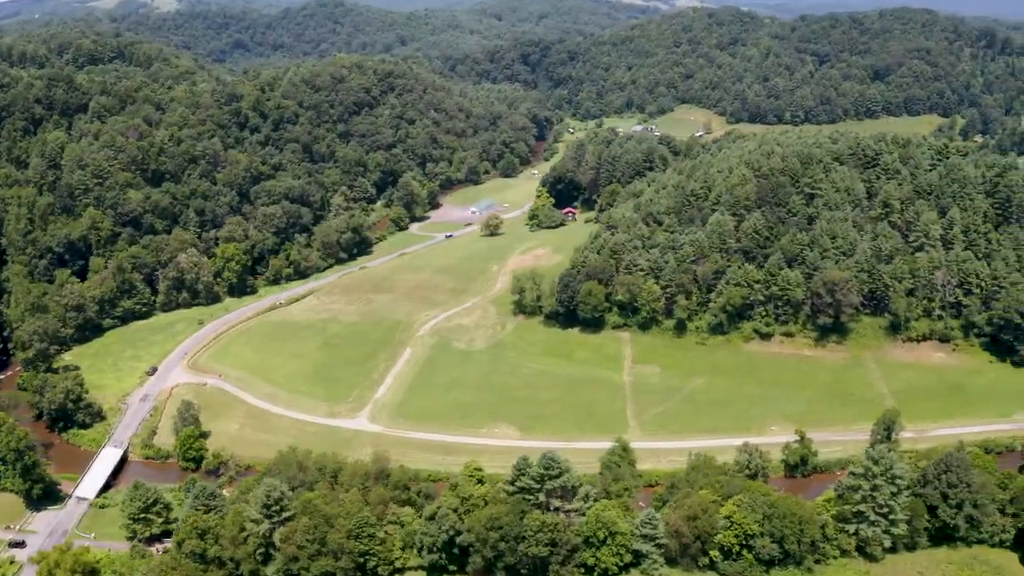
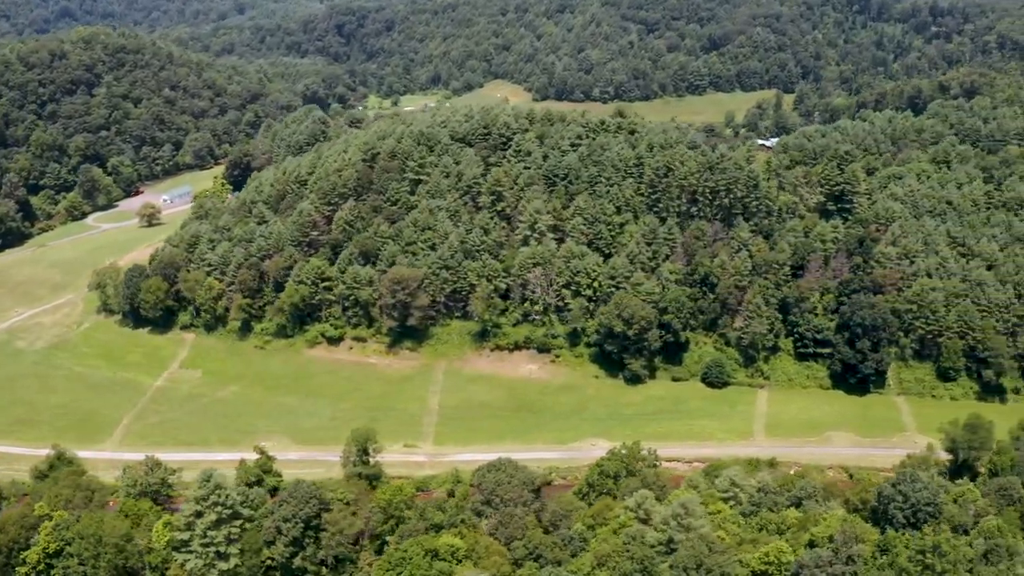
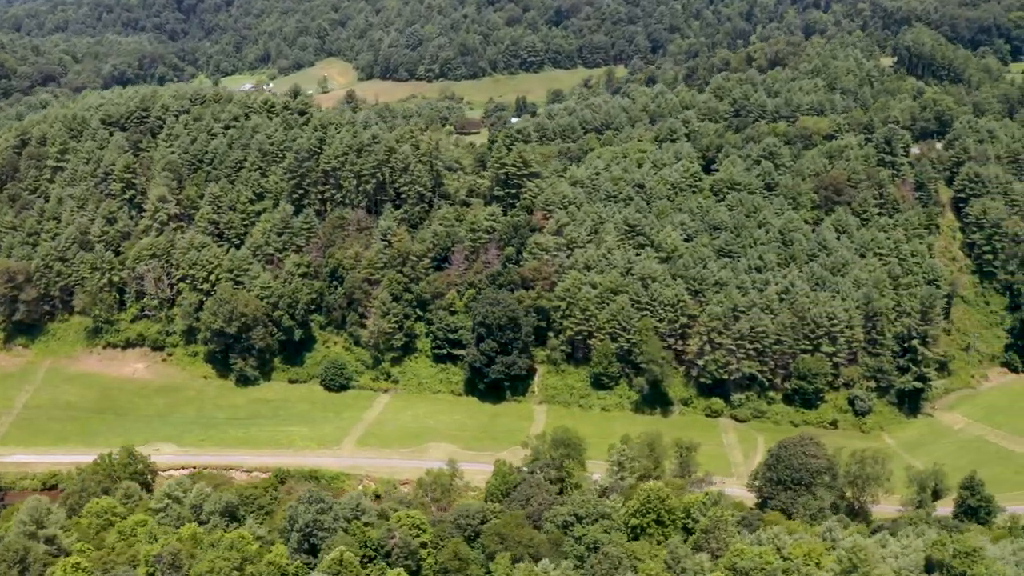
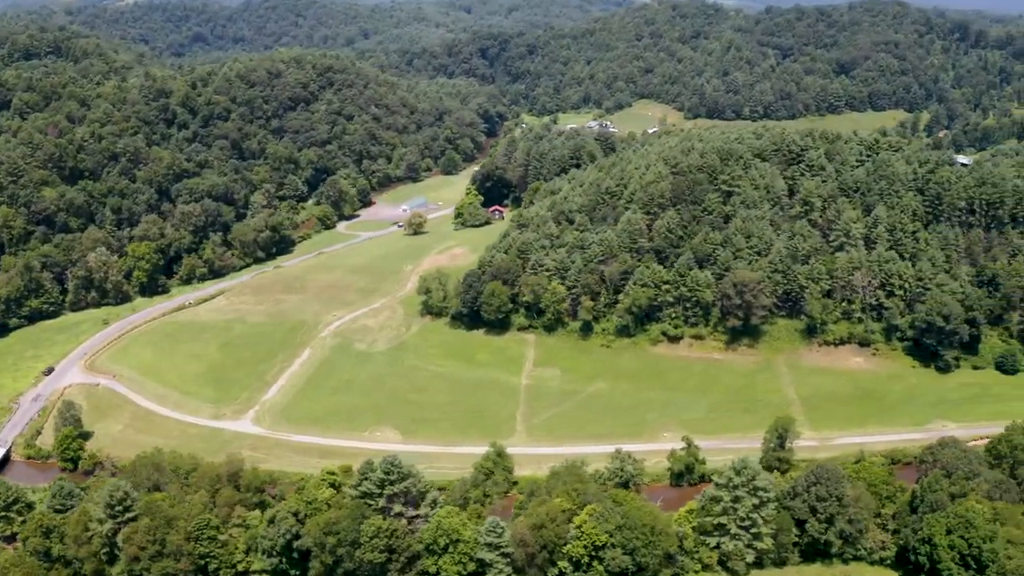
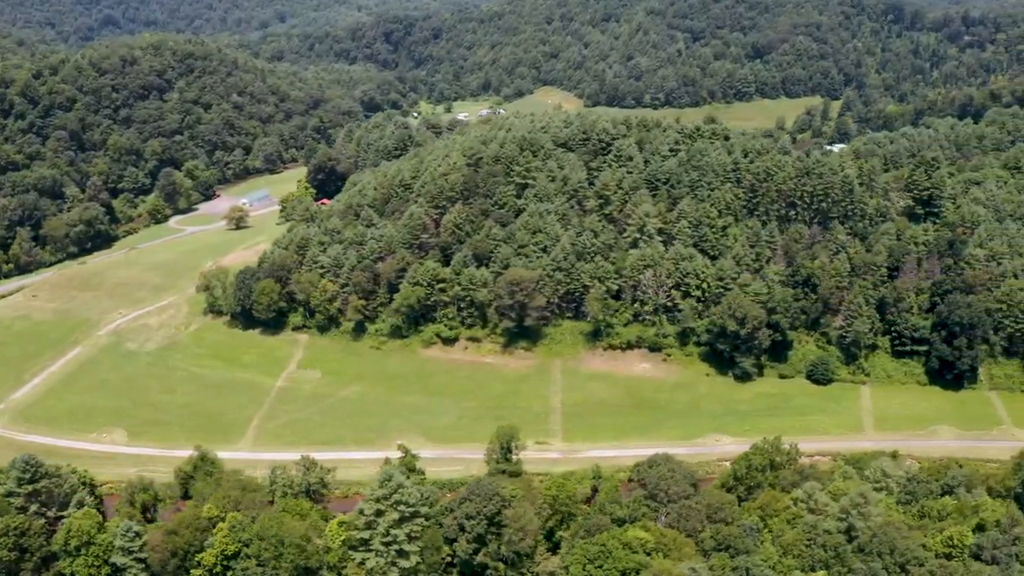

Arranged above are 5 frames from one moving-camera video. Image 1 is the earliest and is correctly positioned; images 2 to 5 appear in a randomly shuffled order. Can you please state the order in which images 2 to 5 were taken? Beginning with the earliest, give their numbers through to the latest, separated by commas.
4, 5, 2, 3
